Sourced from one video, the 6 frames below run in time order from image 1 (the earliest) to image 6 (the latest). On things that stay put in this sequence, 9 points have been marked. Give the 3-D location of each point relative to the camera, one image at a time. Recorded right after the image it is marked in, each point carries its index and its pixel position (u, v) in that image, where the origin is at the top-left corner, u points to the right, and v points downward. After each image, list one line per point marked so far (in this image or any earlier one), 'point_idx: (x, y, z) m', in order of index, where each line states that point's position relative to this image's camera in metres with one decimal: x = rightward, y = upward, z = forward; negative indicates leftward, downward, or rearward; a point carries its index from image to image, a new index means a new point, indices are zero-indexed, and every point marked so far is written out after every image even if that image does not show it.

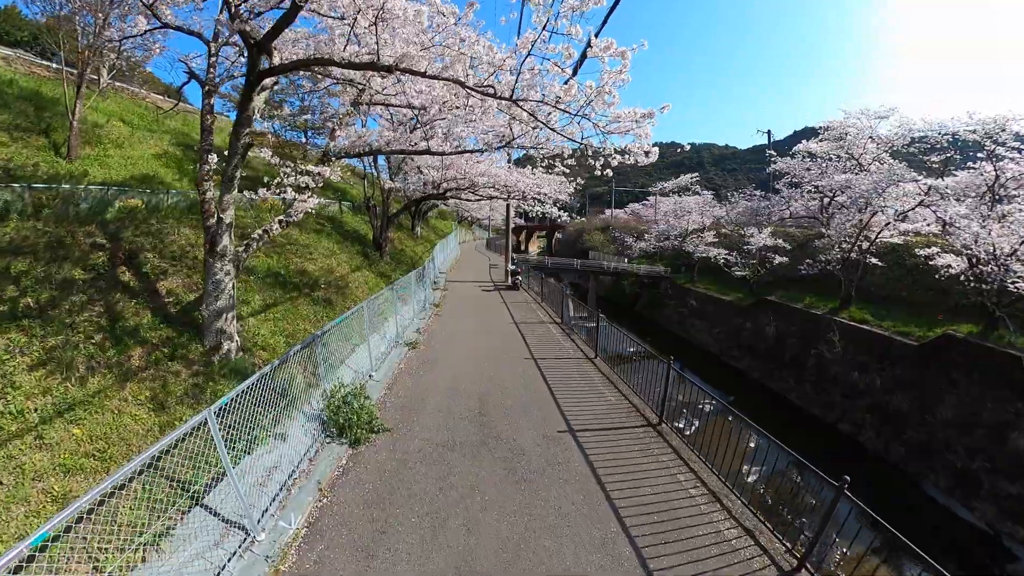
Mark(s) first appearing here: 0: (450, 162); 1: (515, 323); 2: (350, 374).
0: (-1.2, +2.4, +11.4) m
1: (0.0, -0.5, +10.3) m
2: (-1.6, -0.9, +5.8) m
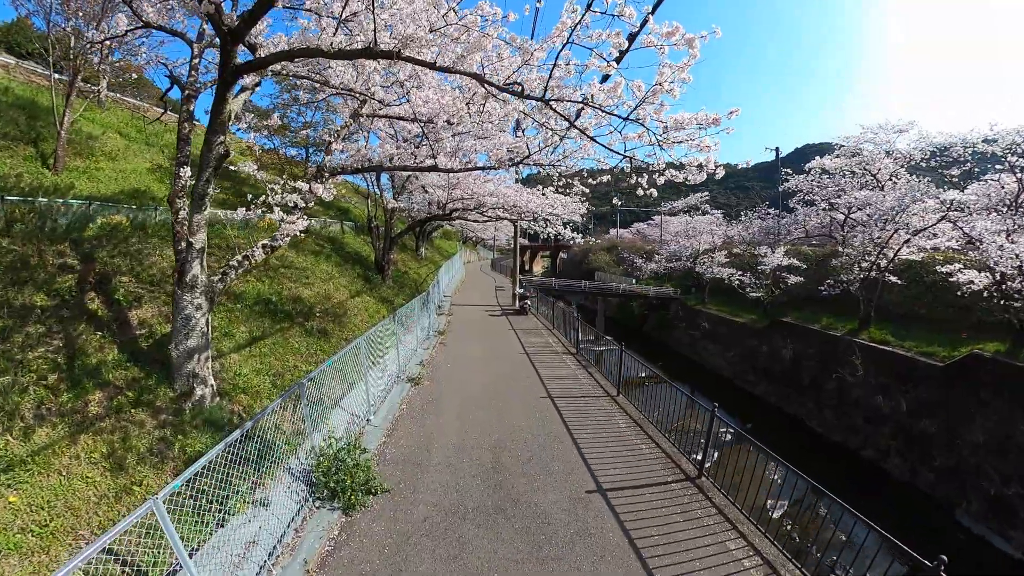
0: (-1.0, +1.9, +10.7) m
1: (+0.2, -0.9, +9.6) m
2: (-1.4, -1.1, +5.1) m
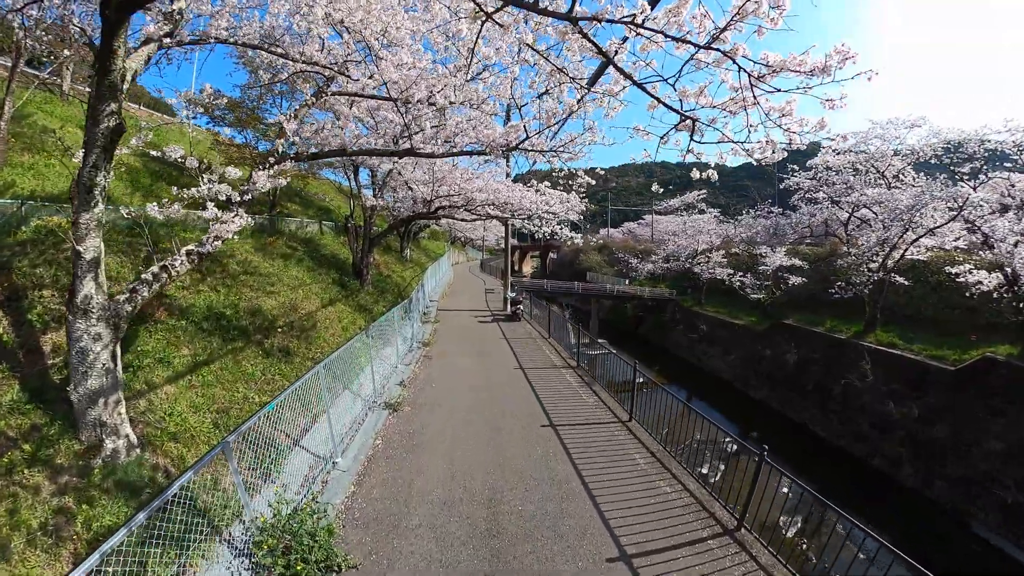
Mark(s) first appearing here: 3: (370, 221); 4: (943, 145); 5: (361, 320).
0: (-1.1, +1.8, +9.8) m
1: (+0.1, -1.0, +8.6) m
2: (-1.4, -1.2, +4.1) m
3: (-2.3, +1.1, +9.7) m
4: (+10.9, +3.6, +15.3) m
5: (-2.0, -0.4, +7.8) m
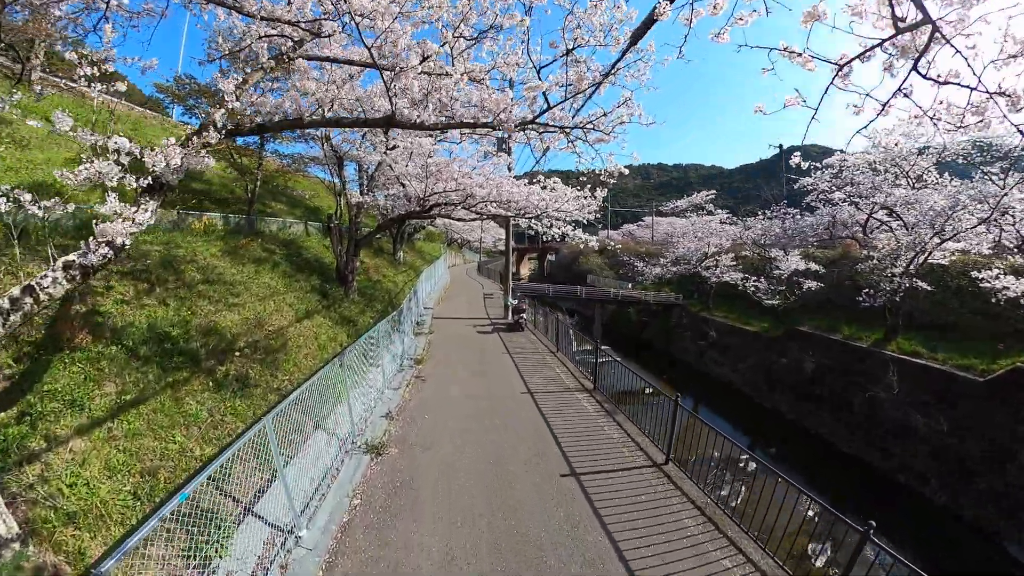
0: (-1.1, +1.7, +8.8) m
1: (+0.1, -1.1, +7.6) m
2: (-1.3, -1.3, +3.1) m
3: (-2.2, +1.0, +8.7) m
4: (+10.9, +3.5, +14.3) m
5: (-1.9, -0.5, +6.8) m
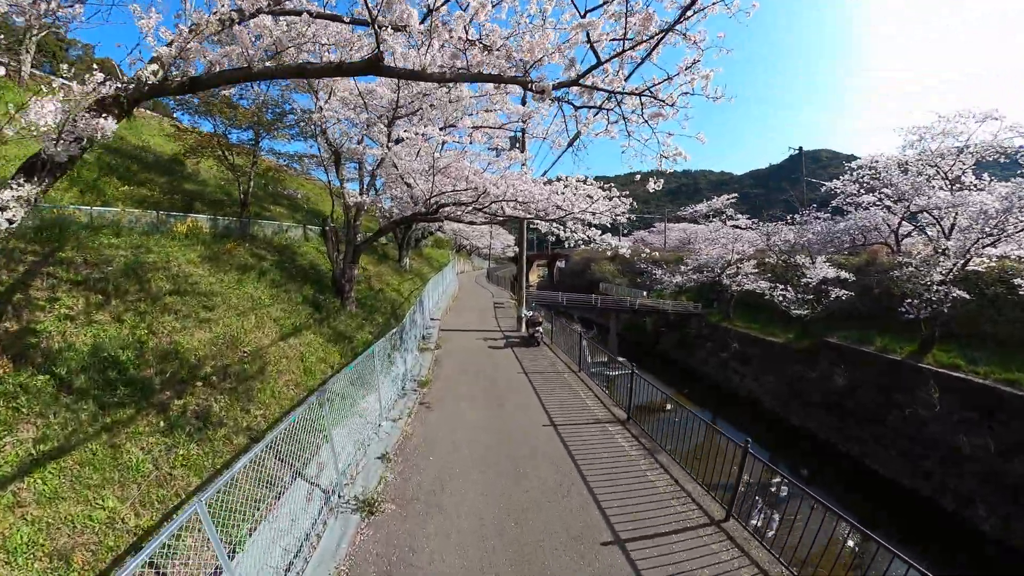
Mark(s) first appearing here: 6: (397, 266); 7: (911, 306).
0: (-0.9, +1.6, +7.9) m
1: (+0.3, -1.3, +6.7) m
2: (-1.2, -1.4, +2.2) m
3: (-2.0, +0.8, +7.8) m
4: (+11.2, +3.3, +13.3) m
5: (-1.7, -0.7, +5.9) m
6: (-3.1, +0.6, +16.2) m
7: (+10.0, -0.5, +15.9) m
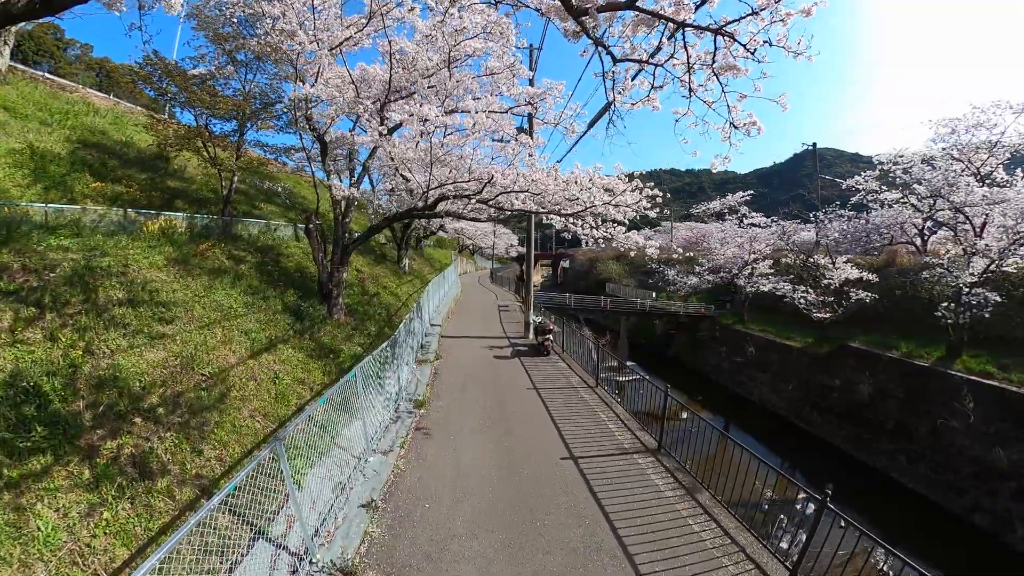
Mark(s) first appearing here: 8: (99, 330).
0: (-0.8, +1.5, +7.1) m
1: (+0.4, -1.3, +5.9) m
2: (-1.1, -1.5, +1.4) m
3: (-1.9, +0.8, +7.1) m
4: (+11.3, +3.2, +12.5) m
5: (-1.6, -0.7, +5.2) m
6: (-2.9, +0.5, +15.5) m
7: (+10.2, -0.5, +15.1) m
8: (-2.6, -0.3, +3.8) m
